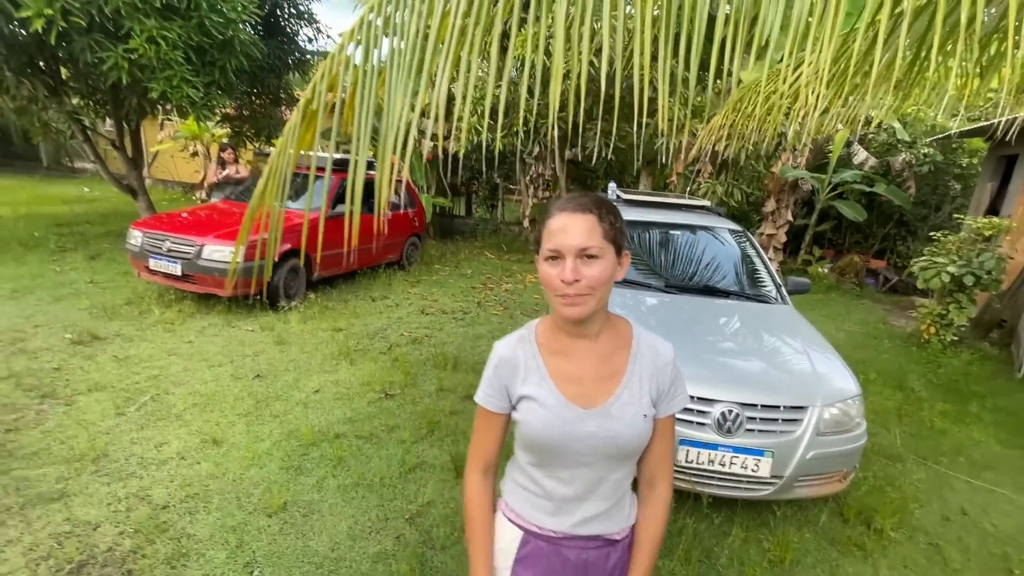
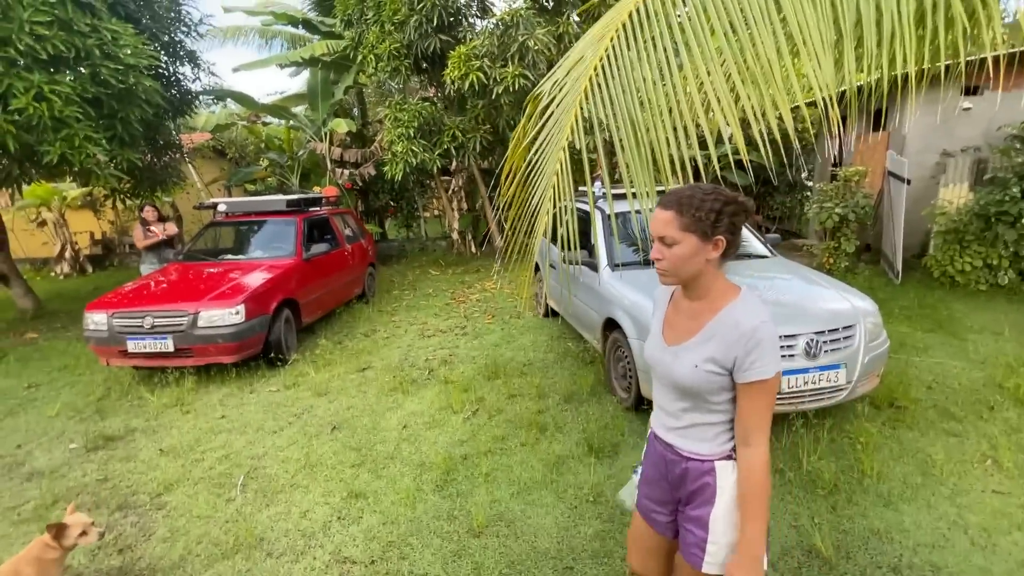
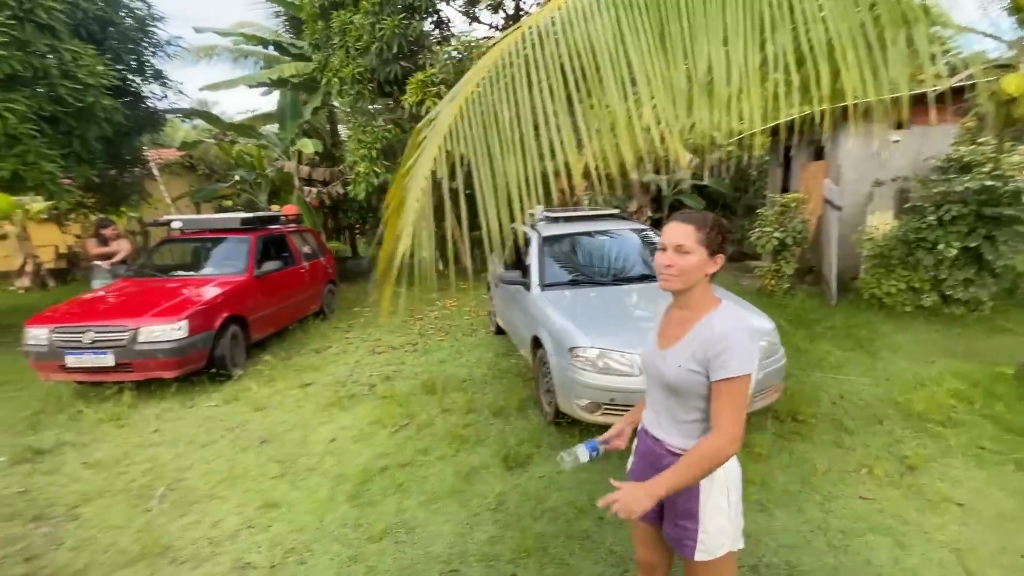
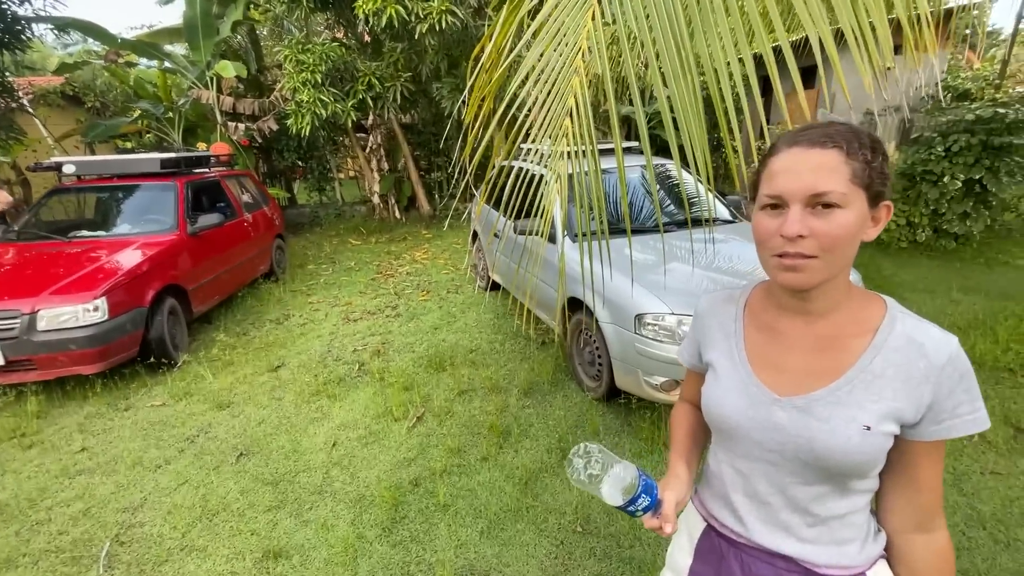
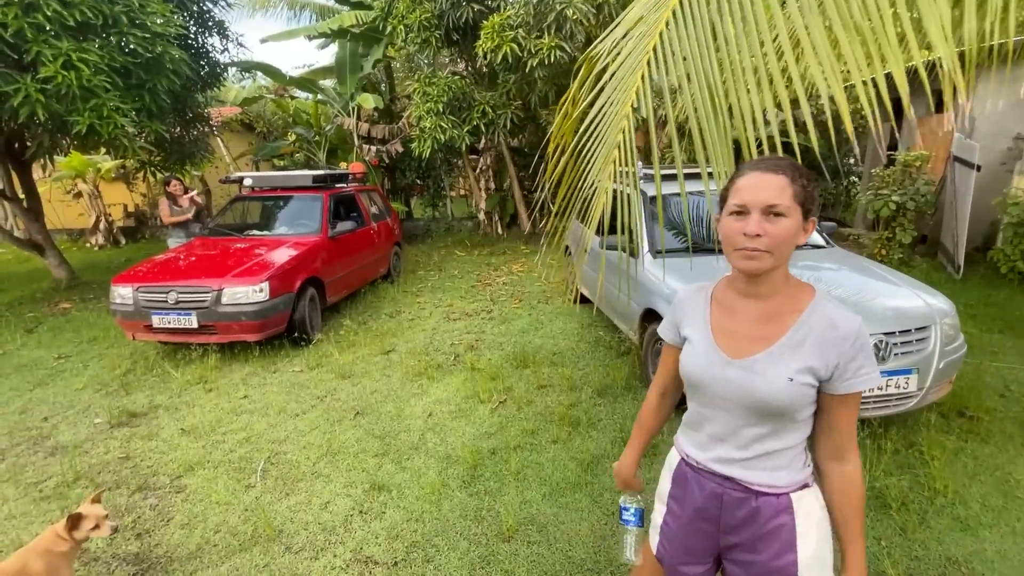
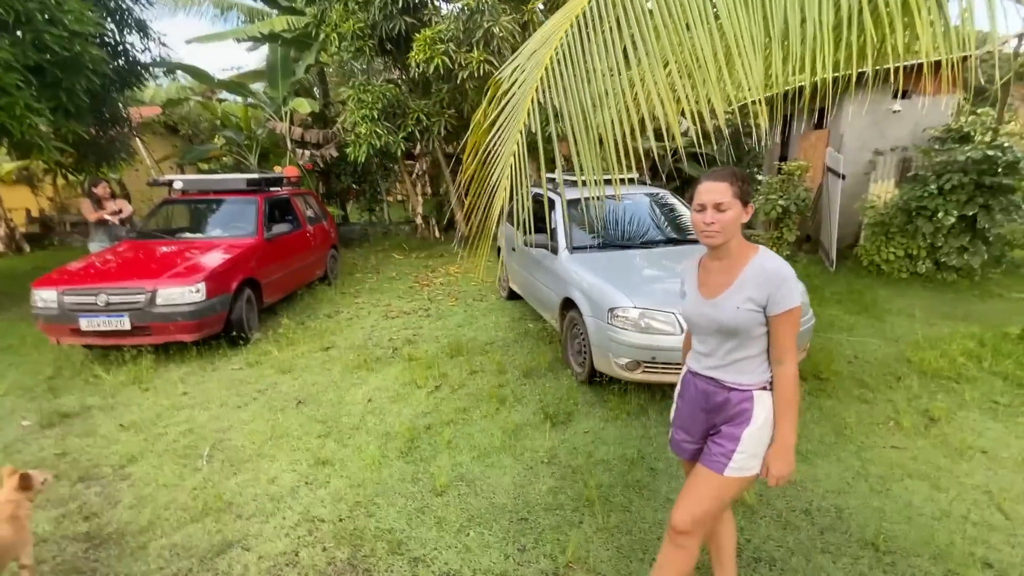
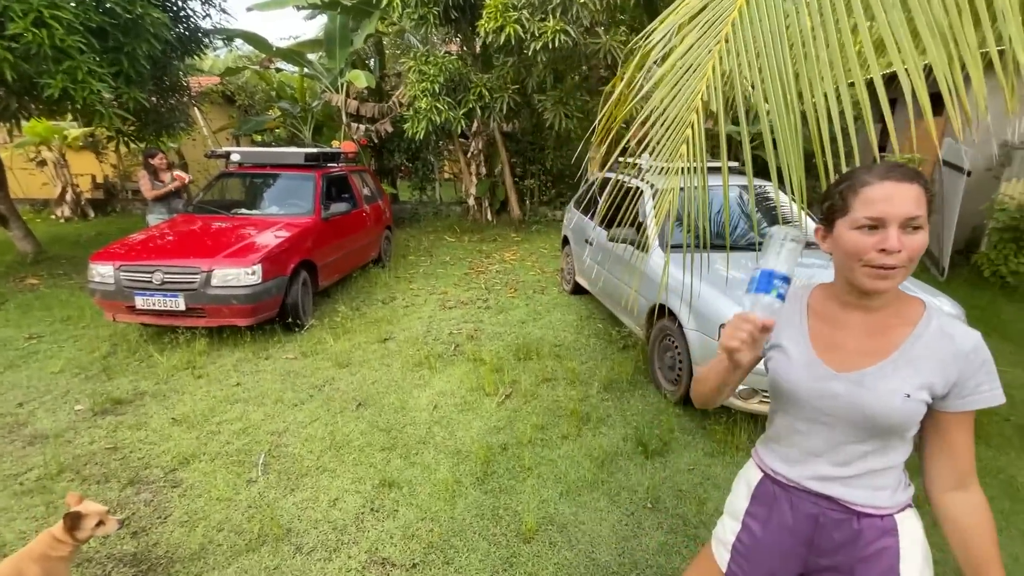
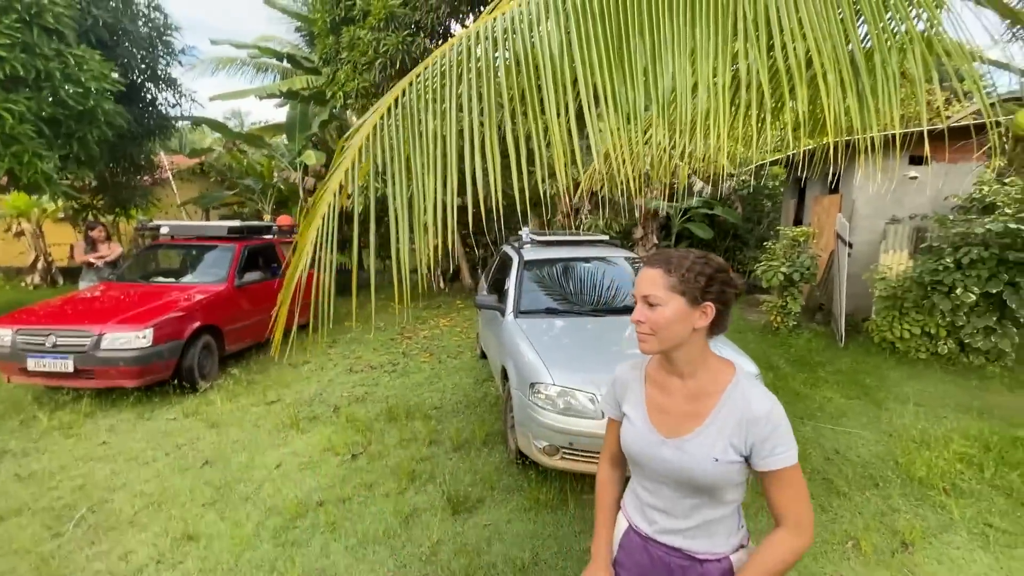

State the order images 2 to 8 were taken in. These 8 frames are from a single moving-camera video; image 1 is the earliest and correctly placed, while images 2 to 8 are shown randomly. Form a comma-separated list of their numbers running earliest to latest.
8, 3, 6, 2, 5, 7, 4
